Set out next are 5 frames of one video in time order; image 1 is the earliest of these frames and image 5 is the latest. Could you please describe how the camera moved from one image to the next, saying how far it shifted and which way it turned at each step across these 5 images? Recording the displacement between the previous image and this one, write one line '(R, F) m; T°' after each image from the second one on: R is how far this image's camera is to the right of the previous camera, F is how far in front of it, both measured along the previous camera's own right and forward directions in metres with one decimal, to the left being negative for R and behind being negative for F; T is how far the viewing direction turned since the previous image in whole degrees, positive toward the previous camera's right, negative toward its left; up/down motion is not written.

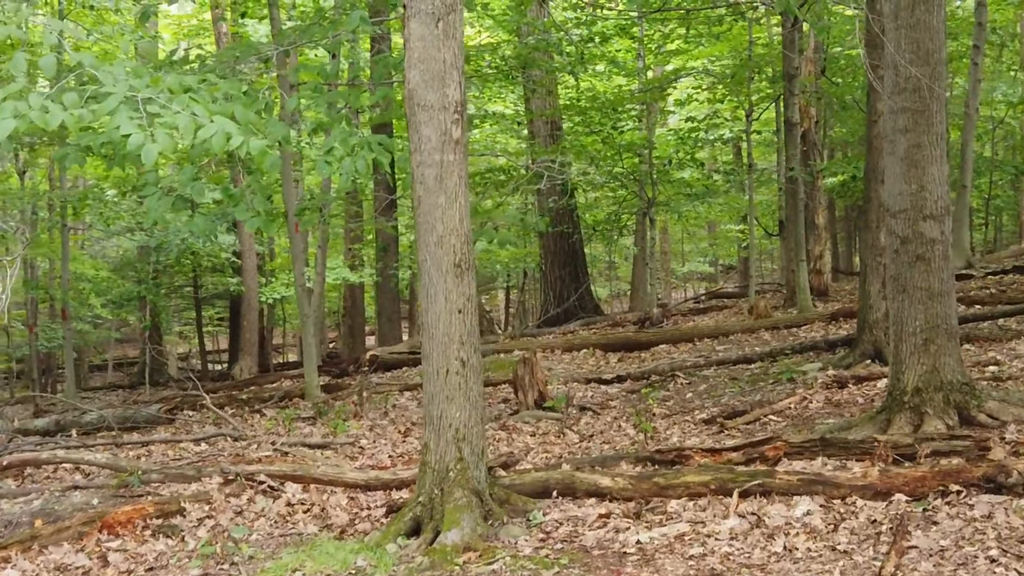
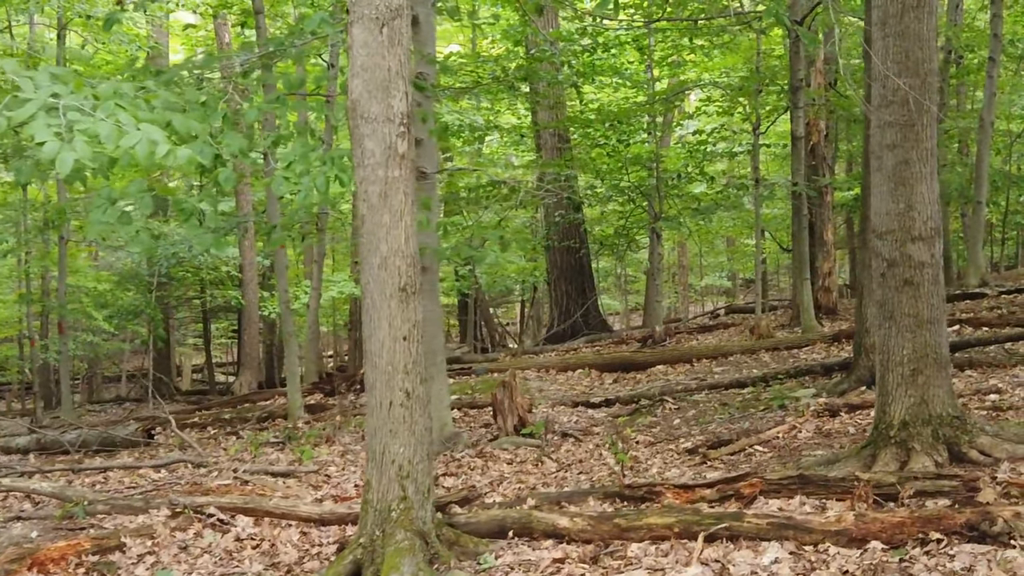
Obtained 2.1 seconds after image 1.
(+0.4, +0.3) m; -1°
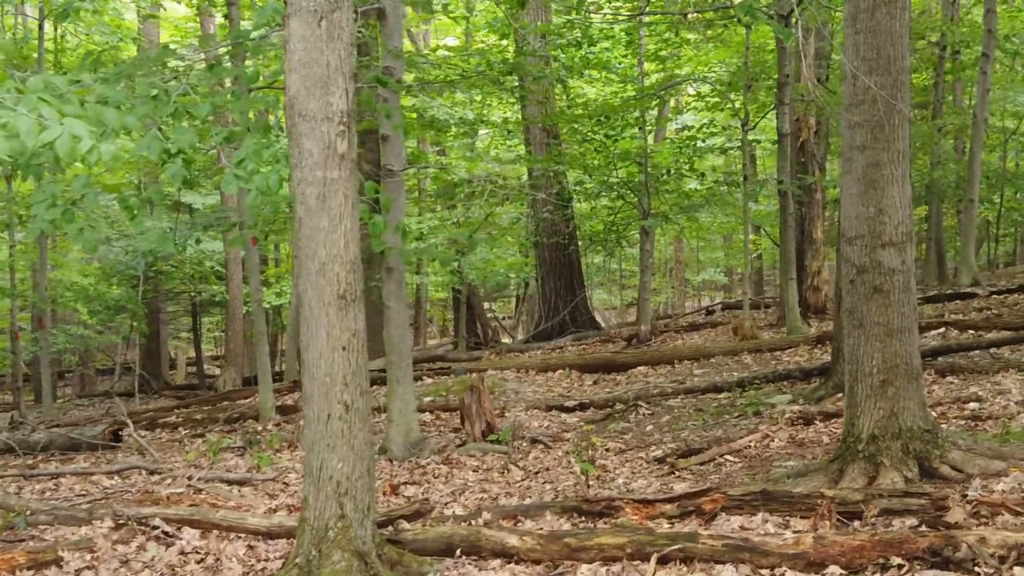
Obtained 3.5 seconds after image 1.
(+0.3, +0.2) m; 0°
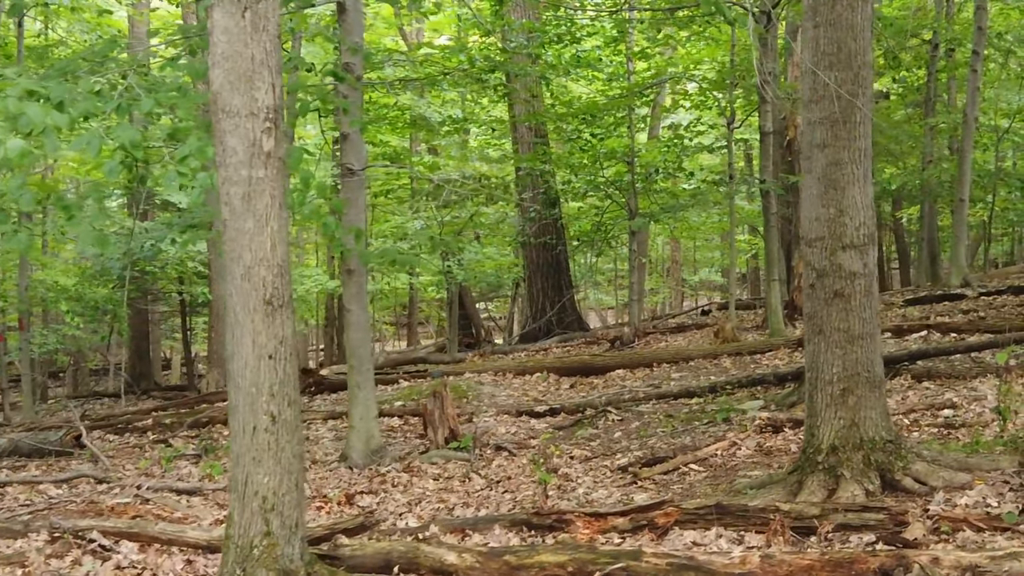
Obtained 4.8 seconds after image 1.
(+0.3, +0.2) m; 0°
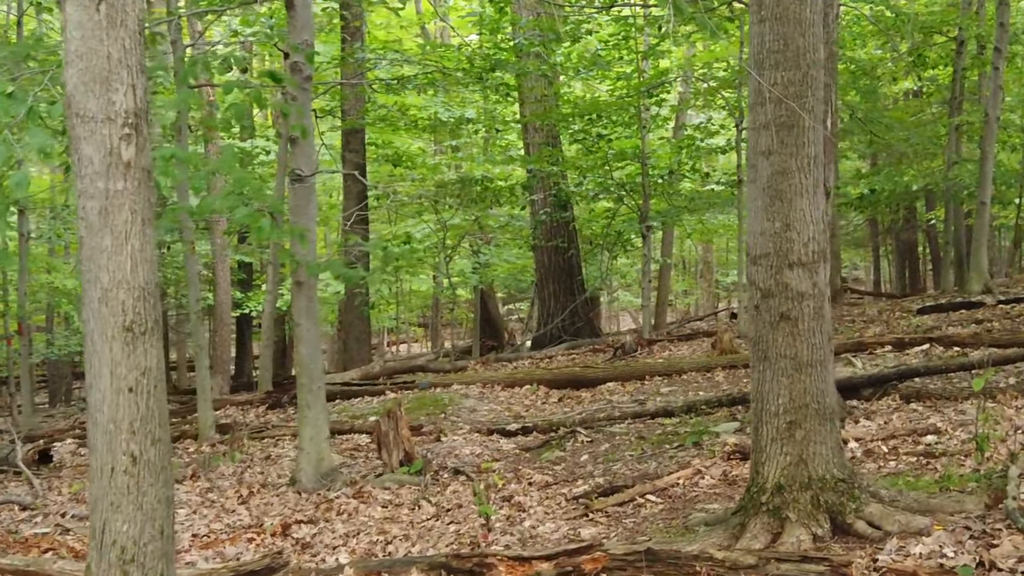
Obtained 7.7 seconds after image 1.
(+0.7, +0.5) m; -3°
